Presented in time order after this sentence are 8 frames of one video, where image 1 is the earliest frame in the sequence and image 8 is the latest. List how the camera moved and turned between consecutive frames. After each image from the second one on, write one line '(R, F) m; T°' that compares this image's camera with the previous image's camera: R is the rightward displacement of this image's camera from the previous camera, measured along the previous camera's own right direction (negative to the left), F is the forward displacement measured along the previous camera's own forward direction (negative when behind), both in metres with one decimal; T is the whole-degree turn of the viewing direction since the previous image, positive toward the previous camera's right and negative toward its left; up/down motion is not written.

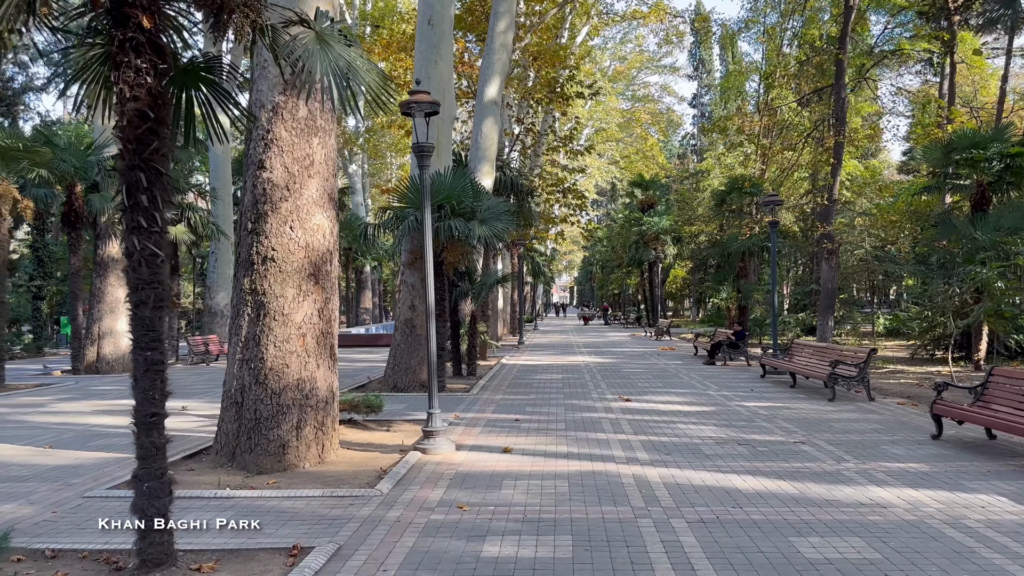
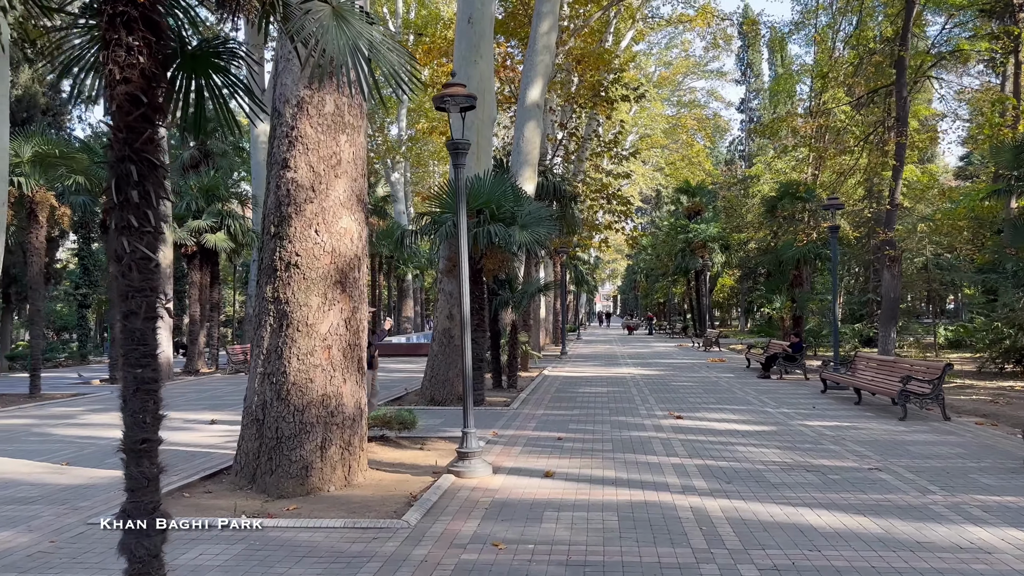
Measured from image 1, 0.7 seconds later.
(0.0, +0.7) m; -3°
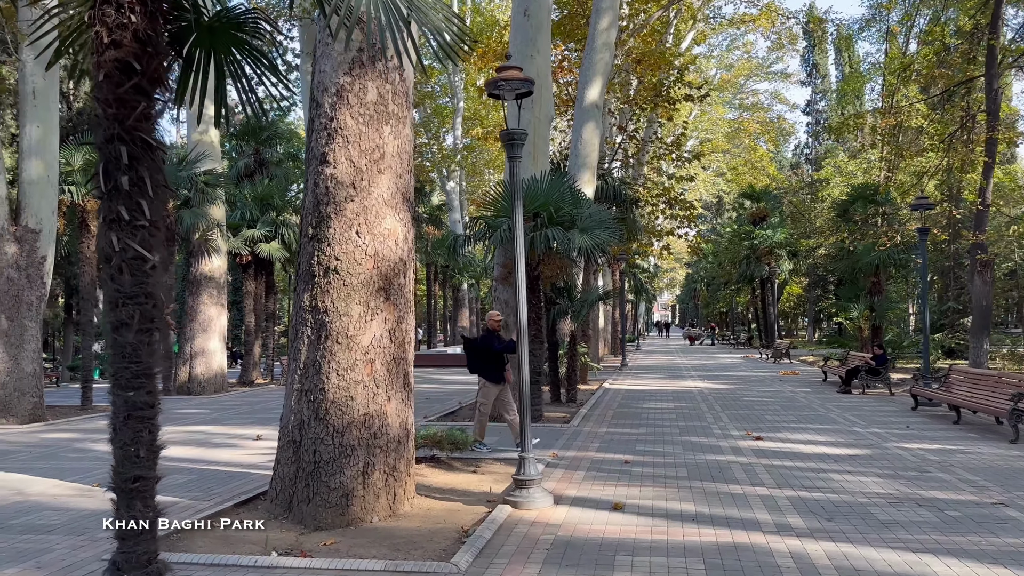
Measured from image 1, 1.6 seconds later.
(-0.1, +0.8) m; -4°
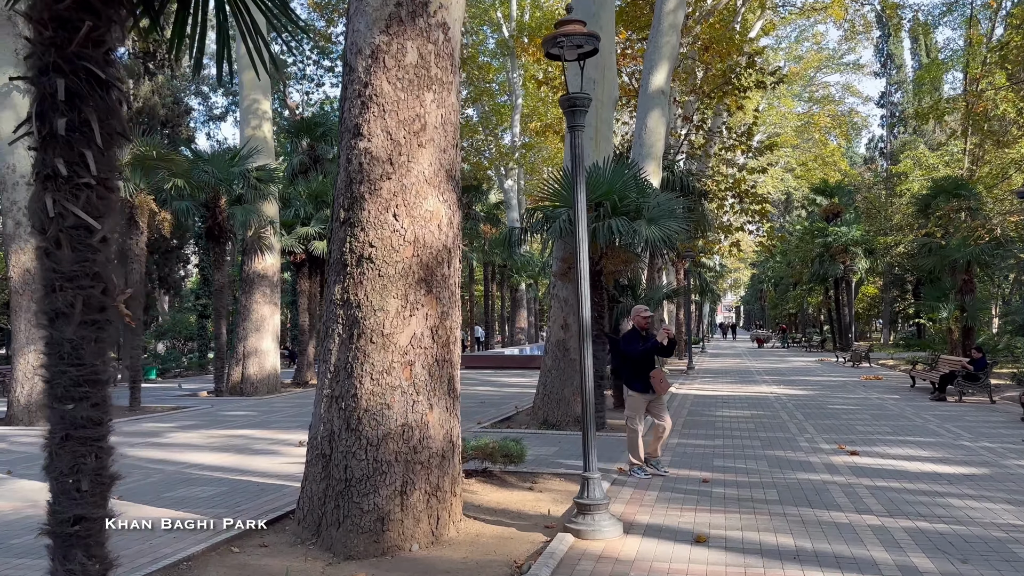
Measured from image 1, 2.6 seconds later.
(0.0, +0.9) m; -4°
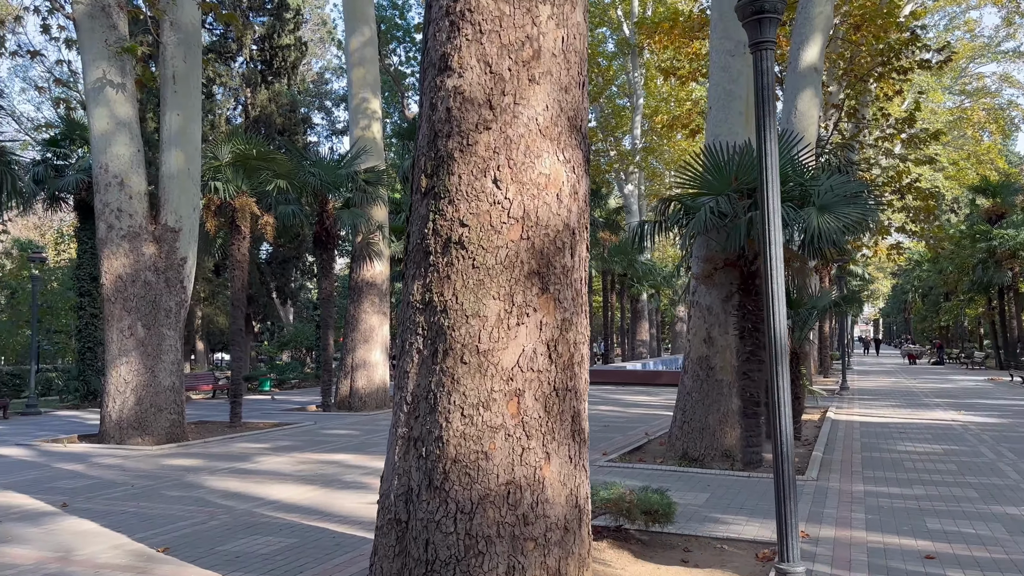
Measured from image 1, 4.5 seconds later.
(-0.2, +1.8) m; -8°
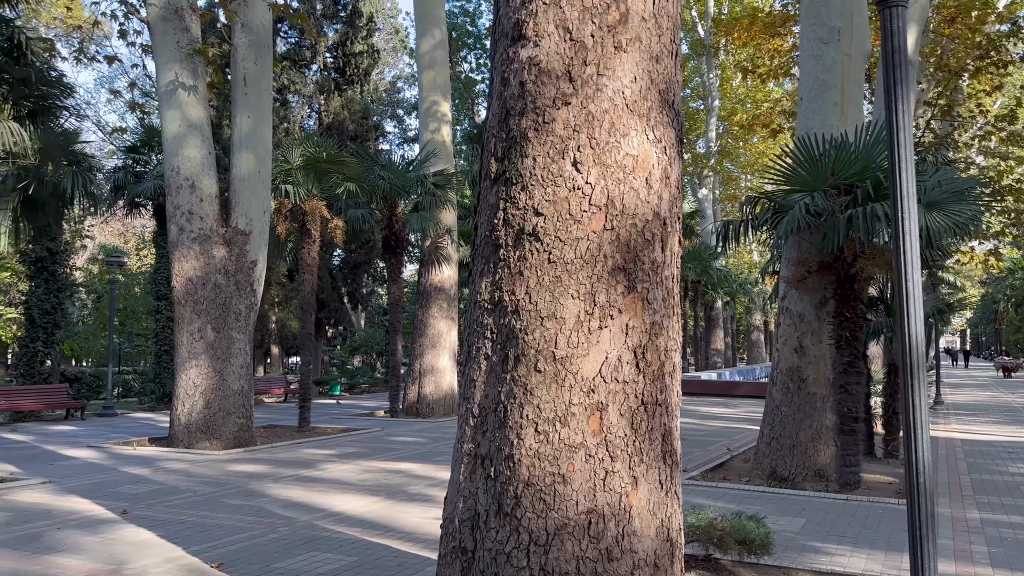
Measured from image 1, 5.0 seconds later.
(-0.1, +0.5) m; -5°
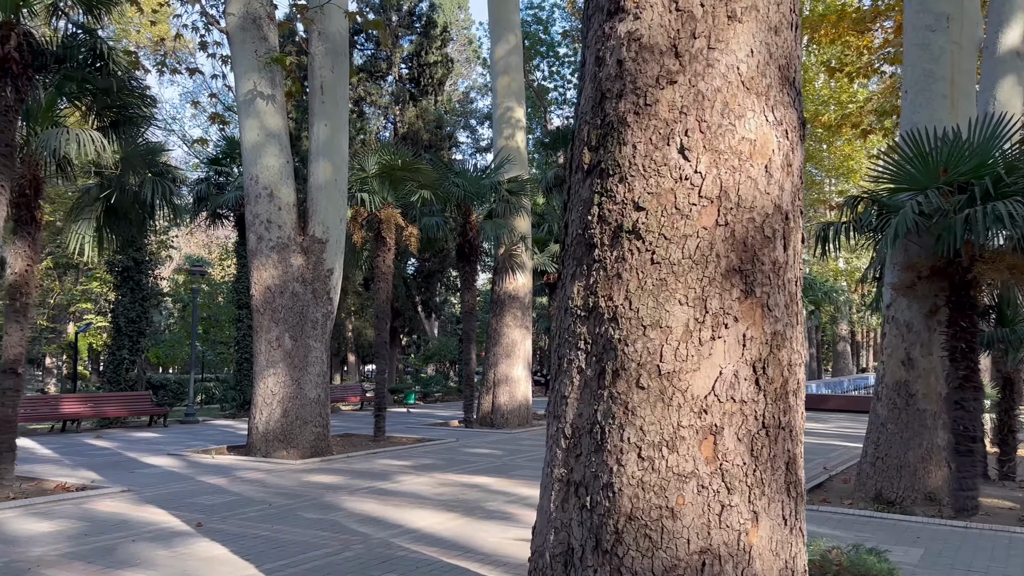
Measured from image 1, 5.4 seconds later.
(-0.1, +0.4) m; -5°
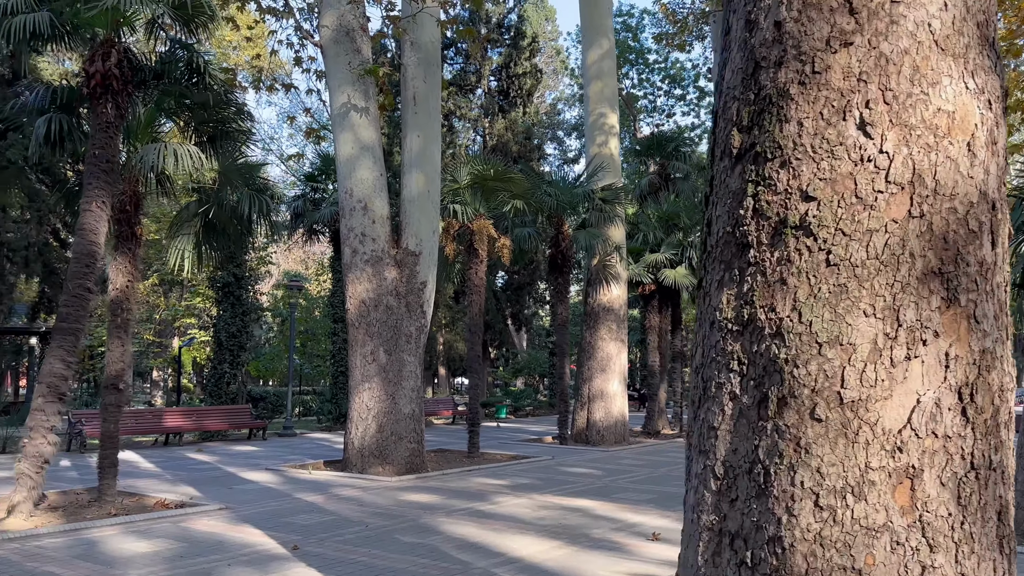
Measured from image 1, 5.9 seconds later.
(-0.2, +0.5) m; -6°
